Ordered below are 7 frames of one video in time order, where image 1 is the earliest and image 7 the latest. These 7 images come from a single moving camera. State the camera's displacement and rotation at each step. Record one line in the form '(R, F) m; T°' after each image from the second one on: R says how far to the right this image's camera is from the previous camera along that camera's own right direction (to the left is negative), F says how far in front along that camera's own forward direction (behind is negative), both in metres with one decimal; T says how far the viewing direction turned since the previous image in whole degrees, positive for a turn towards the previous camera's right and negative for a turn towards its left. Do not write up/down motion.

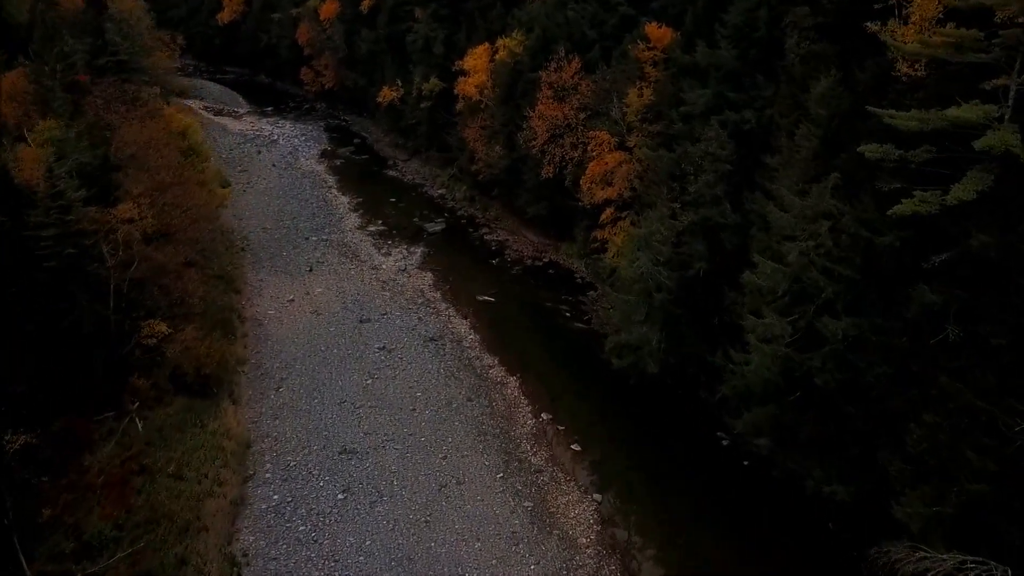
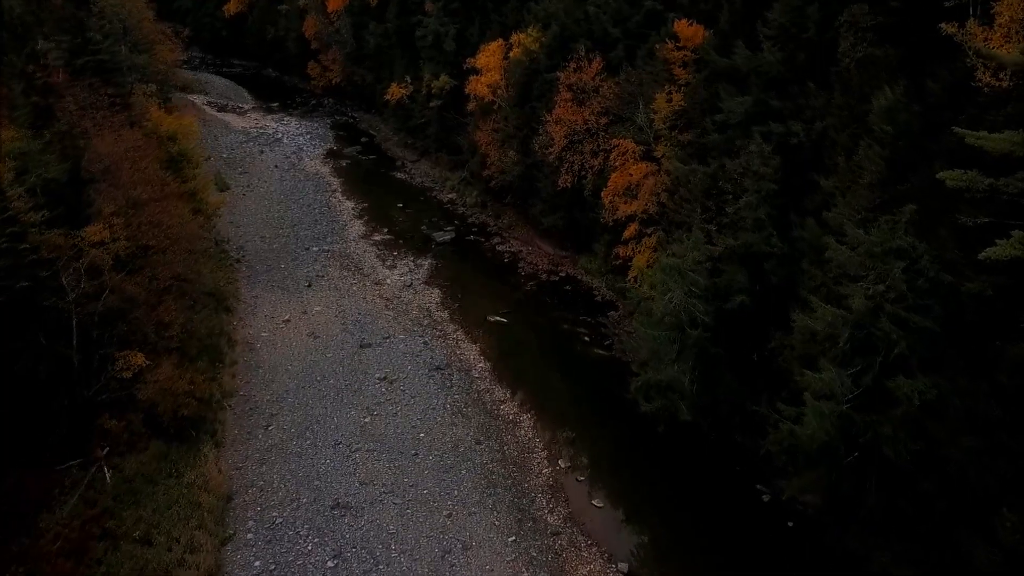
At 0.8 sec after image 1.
(0.0, +2.6) m; -1°
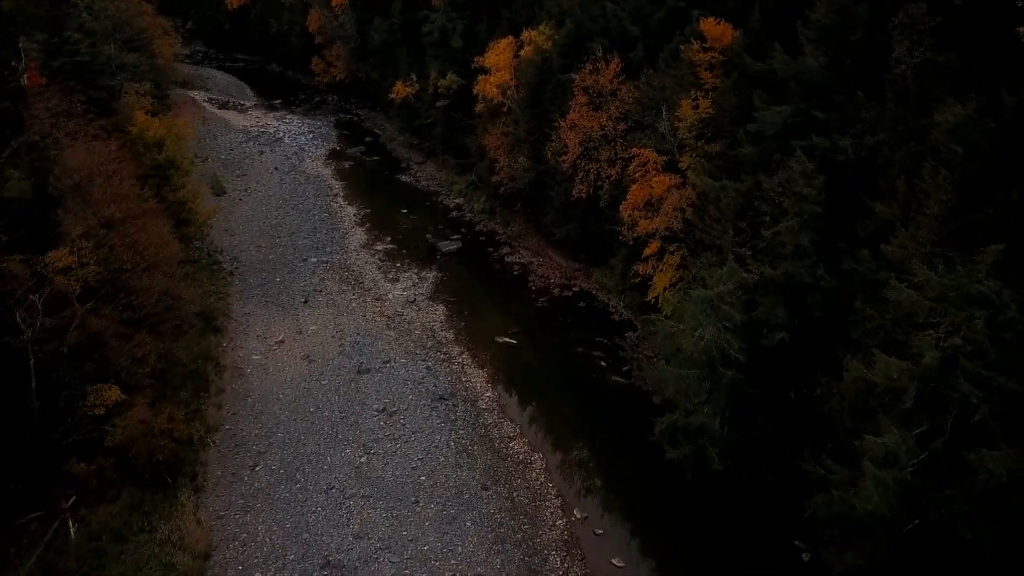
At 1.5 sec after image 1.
(-0.1, +2.1) m; -1°
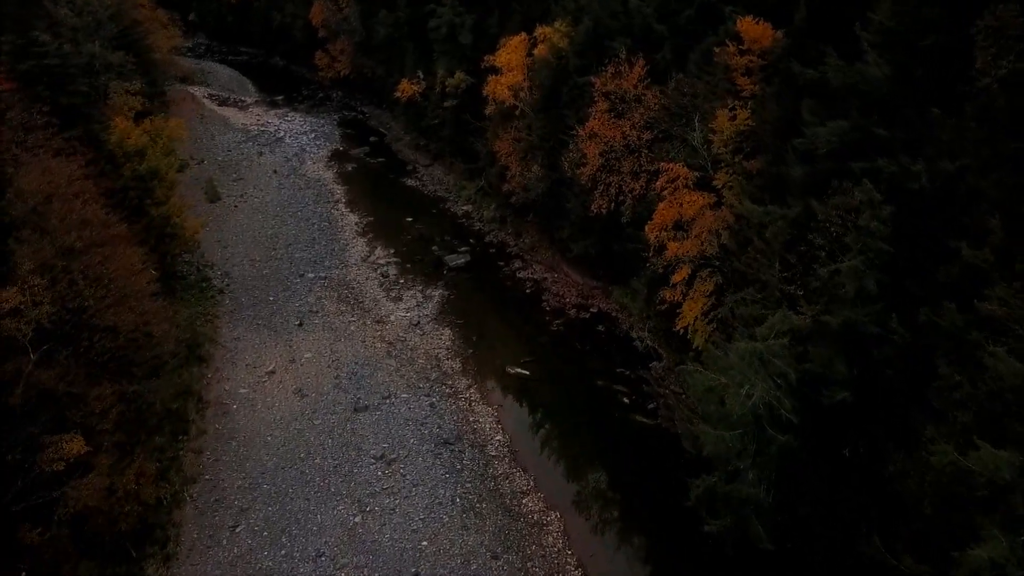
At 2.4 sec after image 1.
(-0.1, +2.5) m; -1°
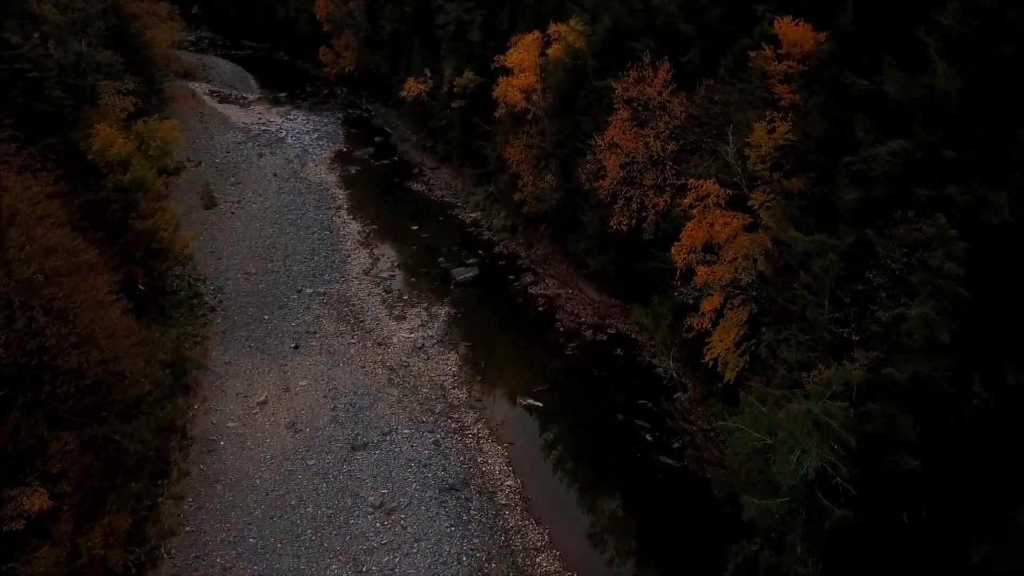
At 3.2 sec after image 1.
(-0.1, +2.0) m; -1°
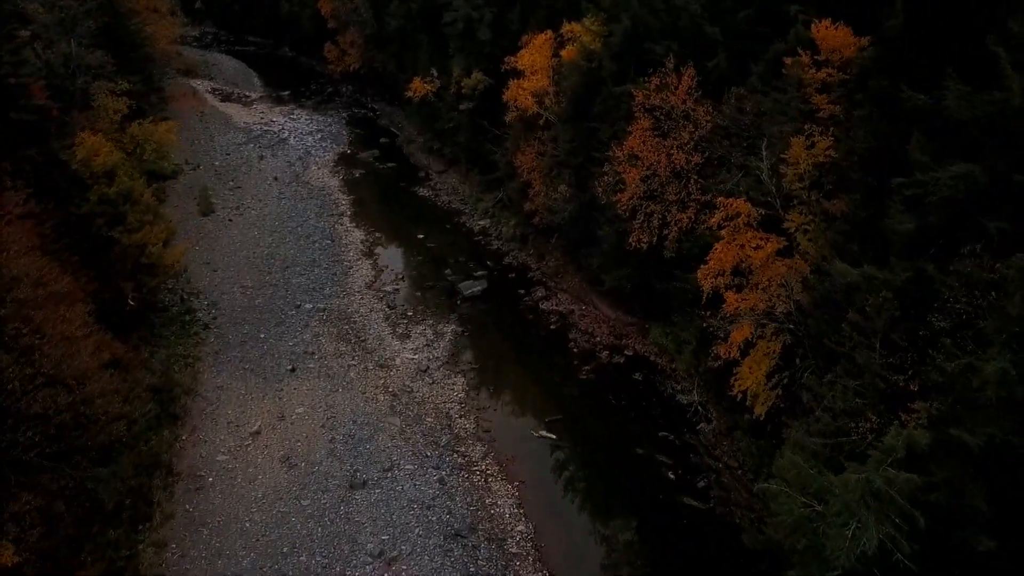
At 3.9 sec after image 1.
(-0.1, +1.7) m; -1°
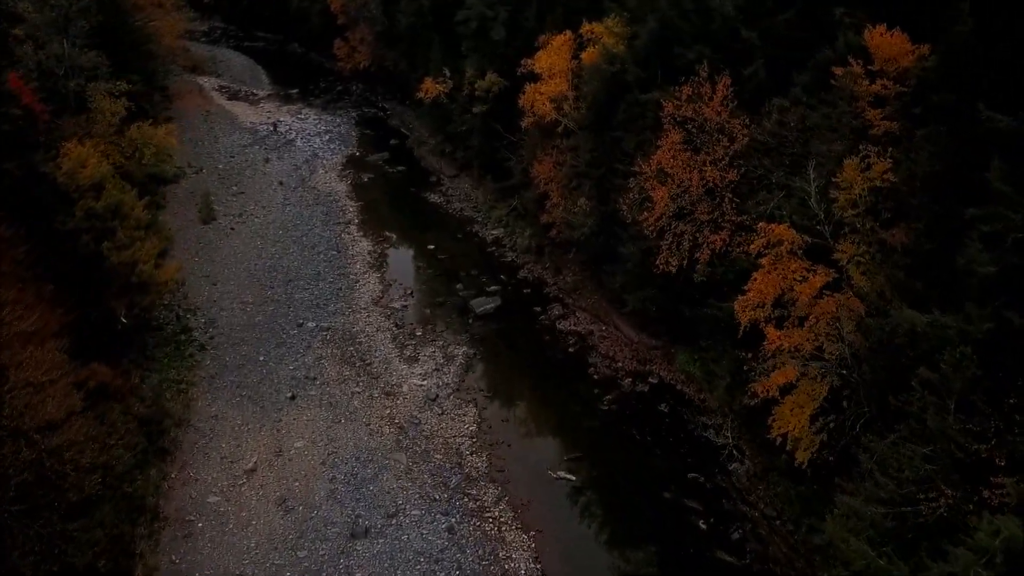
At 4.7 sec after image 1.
(-0.1, +1.8) m; -1°
